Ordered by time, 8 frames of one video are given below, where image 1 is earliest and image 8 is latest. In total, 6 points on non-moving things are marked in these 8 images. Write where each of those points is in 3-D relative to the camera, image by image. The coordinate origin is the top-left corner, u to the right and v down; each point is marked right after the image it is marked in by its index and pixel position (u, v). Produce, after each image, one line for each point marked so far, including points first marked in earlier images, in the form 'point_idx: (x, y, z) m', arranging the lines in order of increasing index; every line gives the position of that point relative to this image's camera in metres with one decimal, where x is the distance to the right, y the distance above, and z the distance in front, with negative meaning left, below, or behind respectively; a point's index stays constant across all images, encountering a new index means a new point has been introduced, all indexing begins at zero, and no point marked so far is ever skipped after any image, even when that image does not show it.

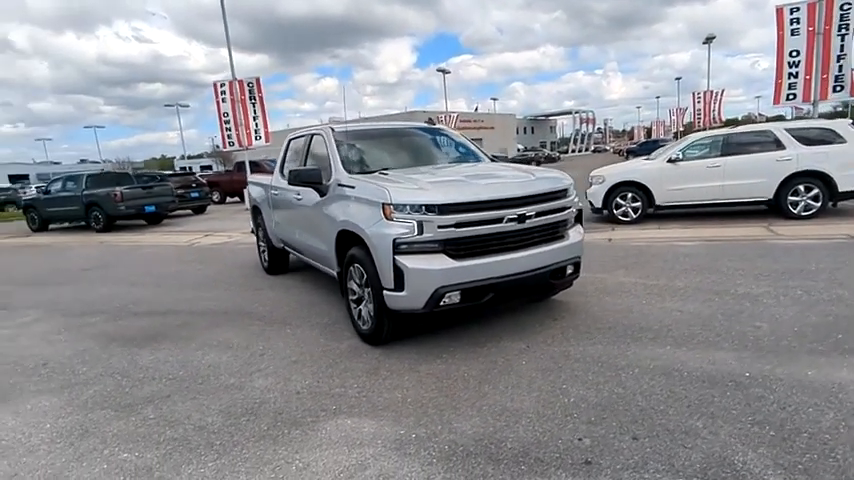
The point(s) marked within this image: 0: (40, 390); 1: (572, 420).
0: (-3.3, -1.3, +4.4) m
1: (+0.8, -1.0, +3.0) m
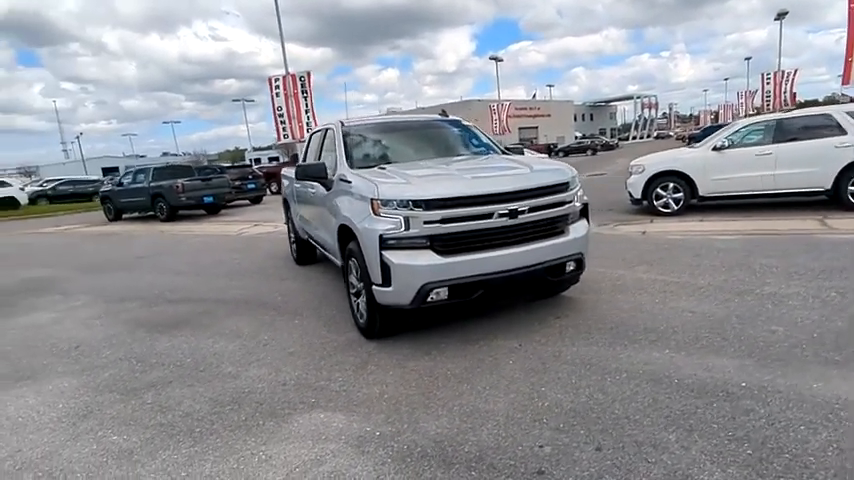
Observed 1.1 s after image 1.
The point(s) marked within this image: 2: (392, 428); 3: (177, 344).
0: (-3.3, -1.2, +4.7) m
1: (+0.6, -1.0, +2.8) m
2: (-0.2, -1.1, +3.0) m
3: (-2.5, -1.0, +5.1) m
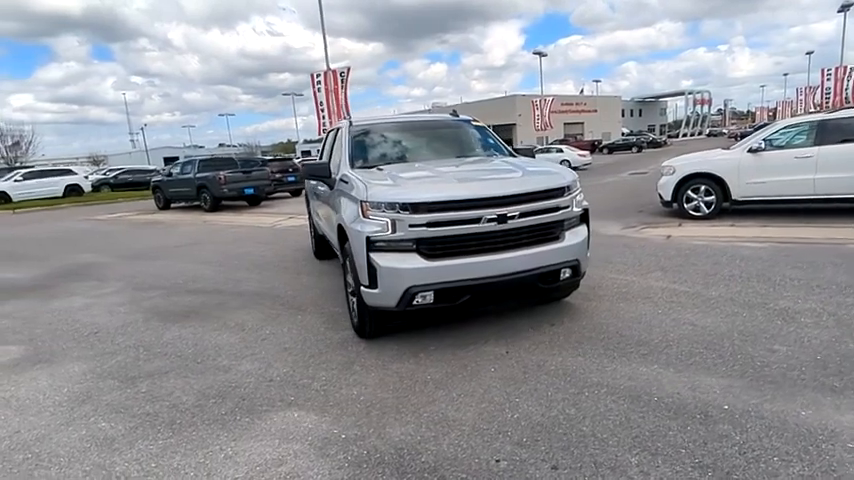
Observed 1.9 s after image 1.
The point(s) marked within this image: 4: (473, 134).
0: (-3.4, -1.1, +5.0) m
1: (+0.4, -1.1, +2.8) m
2: (-0.4, -1.1, +3.0) m
3: (-2.5, -1.0, +5.2) m
4: (+0.6, +1.4, +6.6) m
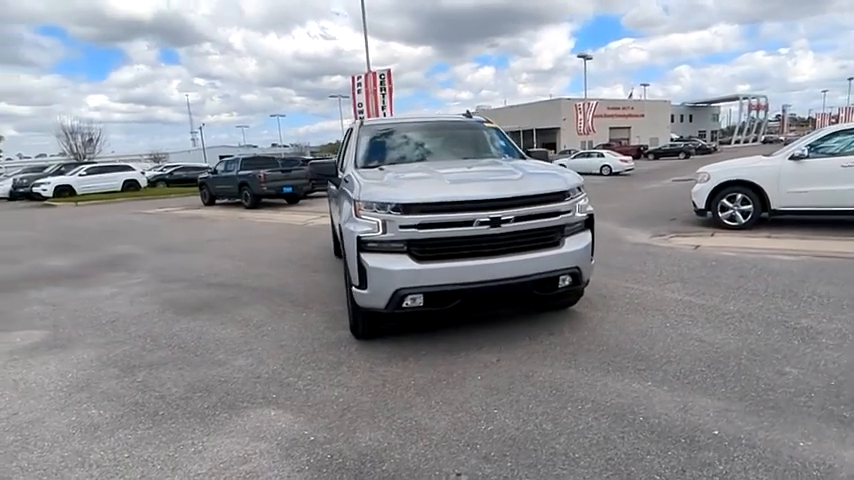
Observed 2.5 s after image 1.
0: (-3.4, -1.0, +5.2) m
1: (+0.2, -1.1, +2.6) m
2: (-0.6, -1.1, +2.9) m
3: (-2.5, -0.9, +5.3) m
4: (+0.8, +1.3, +6.4) m
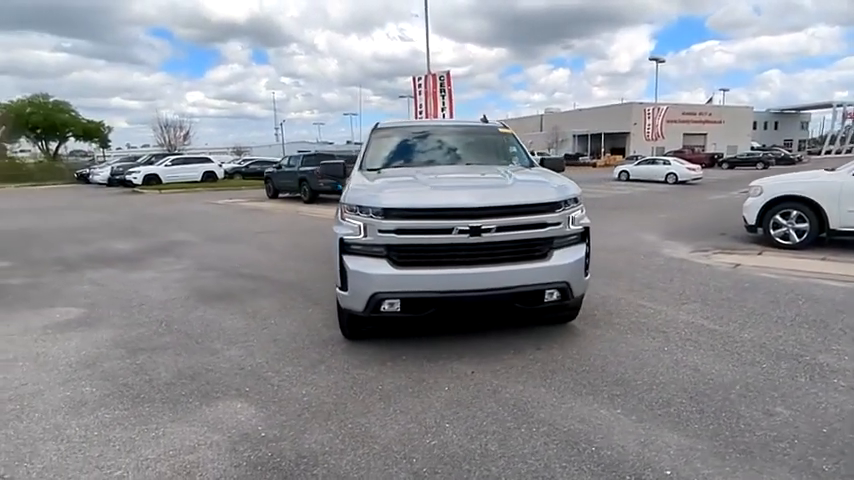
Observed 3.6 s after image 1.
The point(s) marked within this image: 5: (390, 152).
0: (-3.4, -0.9, +5.5) m
1: (-0.1, -1.1, +2.6) m
2: (-0.9, -1.1, +3.0) m
3: (-2.4, -0.8, +5.6) m
4: (+1.0, +1.2, +6.3) m
5: (-0.5, +1.0, +5.9) m
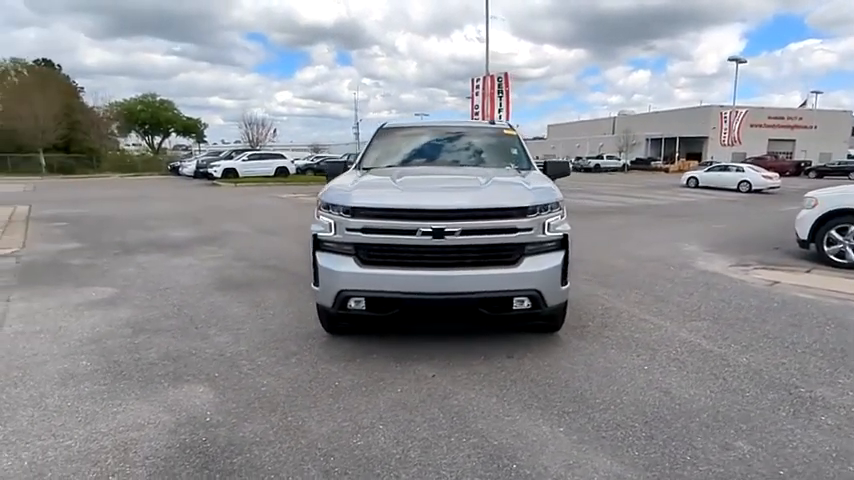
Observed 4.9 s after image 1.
0: (-3.4, -0.8, +5.9) m
1: (-0.5, -1.1, +2.6) m
2: (-1.2, -1.1, +3.1) m
3: (-2.4, -0.7, +5.8) m
4: (+1.2, +1.2, +6.1) m
5: (-0.3, +1.0, +5.9) m
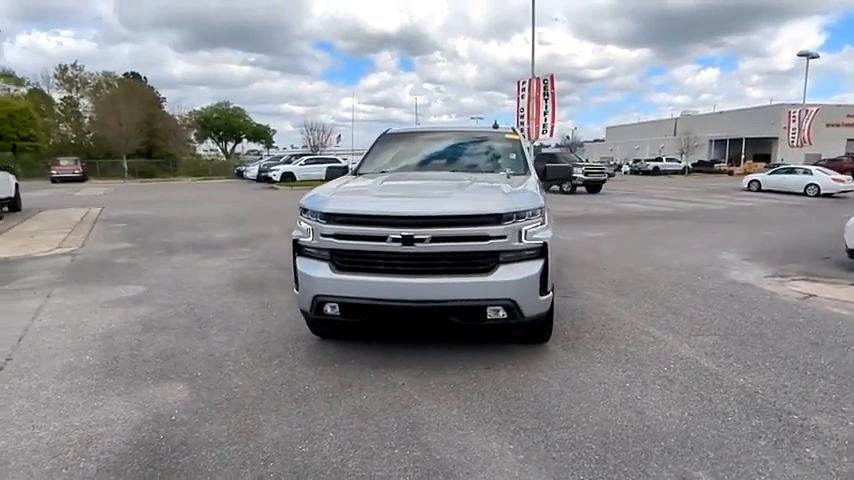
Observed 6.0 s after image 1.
0: (-3.3, -0.8, +6.2) m
1: (-0.8, -1.1, +2.6) m
2: (-1.5, -1.1, +3.1) m
3: (-2.4, -0.7, +6.0) m
4: (+1.3, +1.1, +5.9) m
5: (-0.3, +1.0, +5.9) m
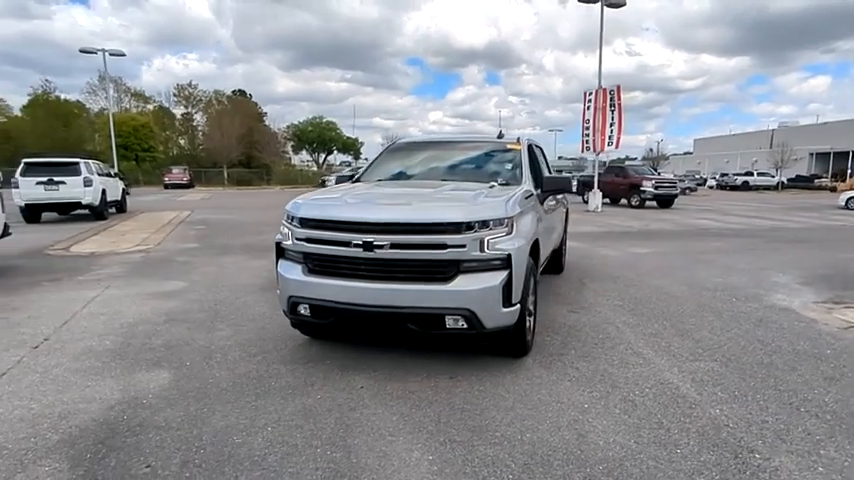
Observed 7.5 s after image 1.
0: (-3.1, -0.8, +6.7) m
1: (-1.3, -1.1, +2.7) m
2: (-1.8, -1.1, +3.4) m
3: (-2.2, -0.8, +6.4) m
4: (+1.4, +1.0, +5.7) m
5: (-0.1, +0.9, +6.0) m
